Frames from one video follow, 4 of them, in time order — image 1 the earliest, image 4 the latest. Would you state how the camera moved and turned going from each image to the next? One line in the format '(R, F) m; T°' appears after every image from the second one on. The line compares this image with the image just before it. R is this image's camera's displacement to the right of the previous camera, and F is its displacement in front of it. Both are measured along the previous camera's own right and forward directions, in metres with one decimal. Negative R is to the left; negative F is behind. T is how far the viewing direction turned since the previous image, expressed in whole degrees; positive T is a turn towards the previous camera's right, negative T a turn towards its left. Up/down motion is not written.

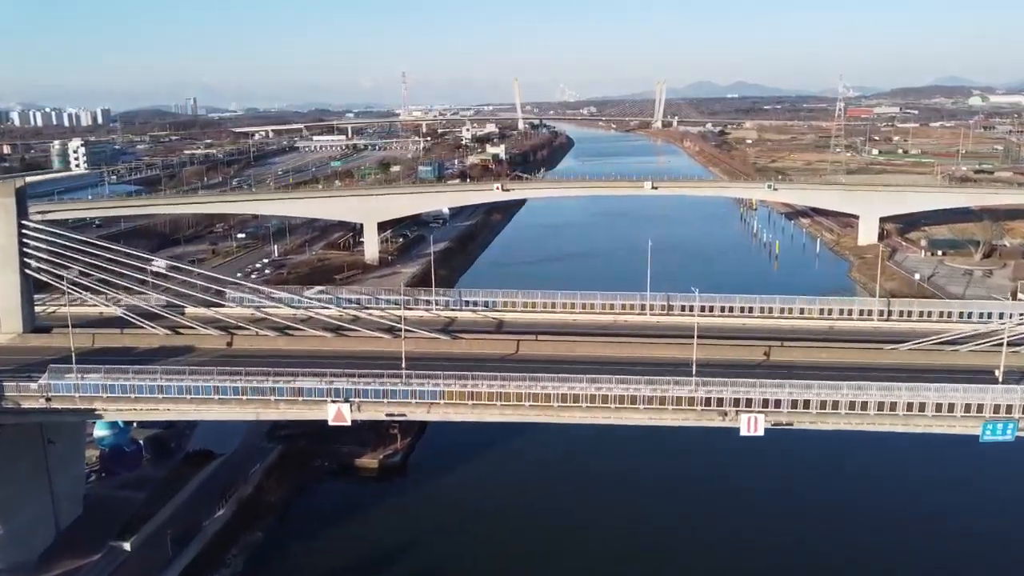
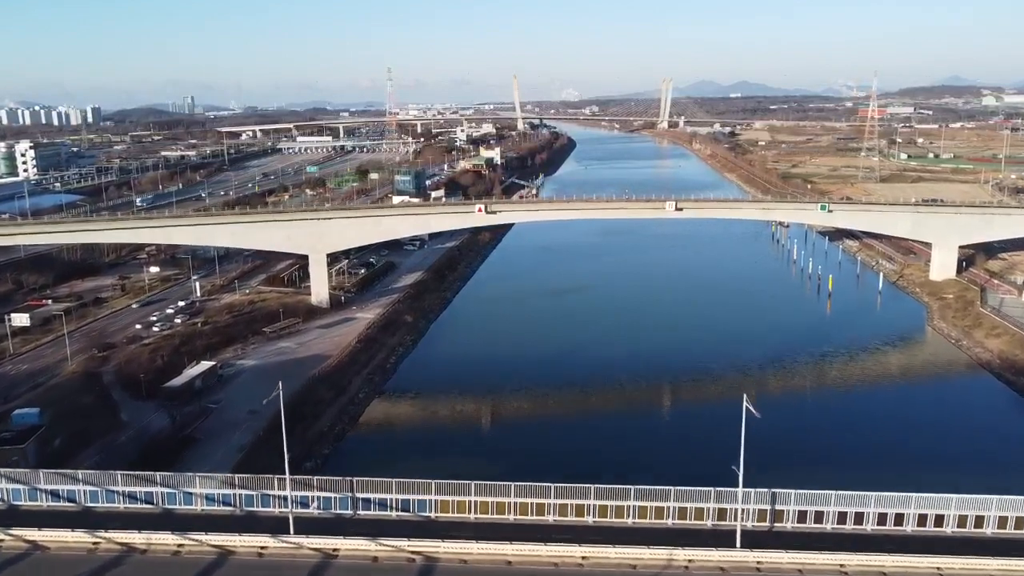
(+0.2, +2.8) m; 0°
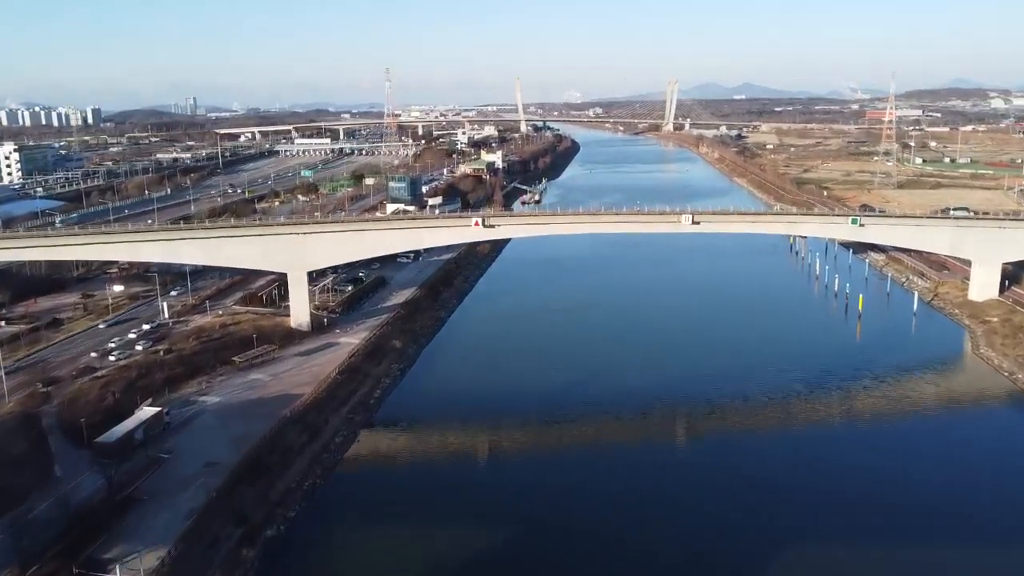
(0.0, +1.0) m; 0°
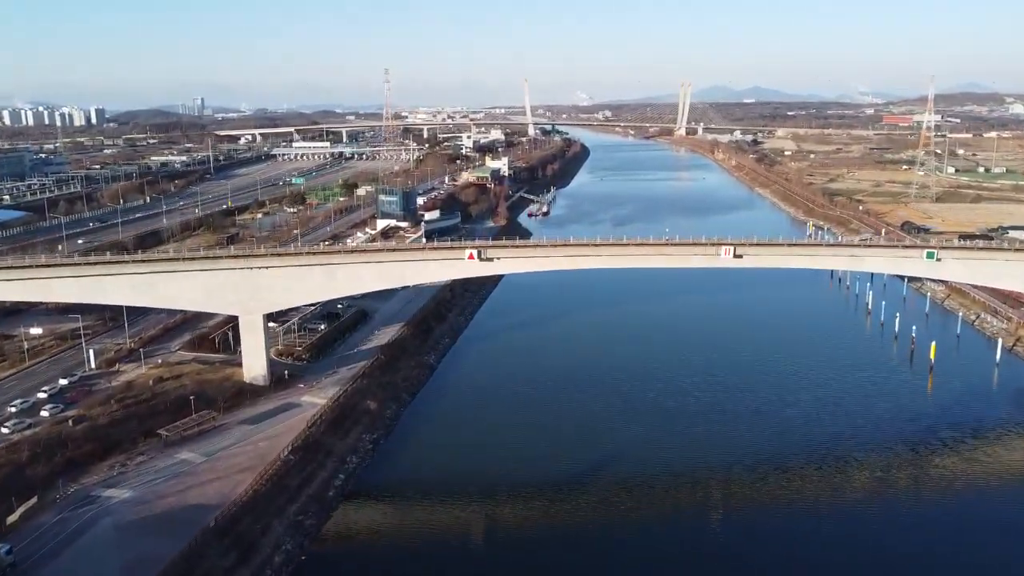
(0.0, +1.7) m; -1°
